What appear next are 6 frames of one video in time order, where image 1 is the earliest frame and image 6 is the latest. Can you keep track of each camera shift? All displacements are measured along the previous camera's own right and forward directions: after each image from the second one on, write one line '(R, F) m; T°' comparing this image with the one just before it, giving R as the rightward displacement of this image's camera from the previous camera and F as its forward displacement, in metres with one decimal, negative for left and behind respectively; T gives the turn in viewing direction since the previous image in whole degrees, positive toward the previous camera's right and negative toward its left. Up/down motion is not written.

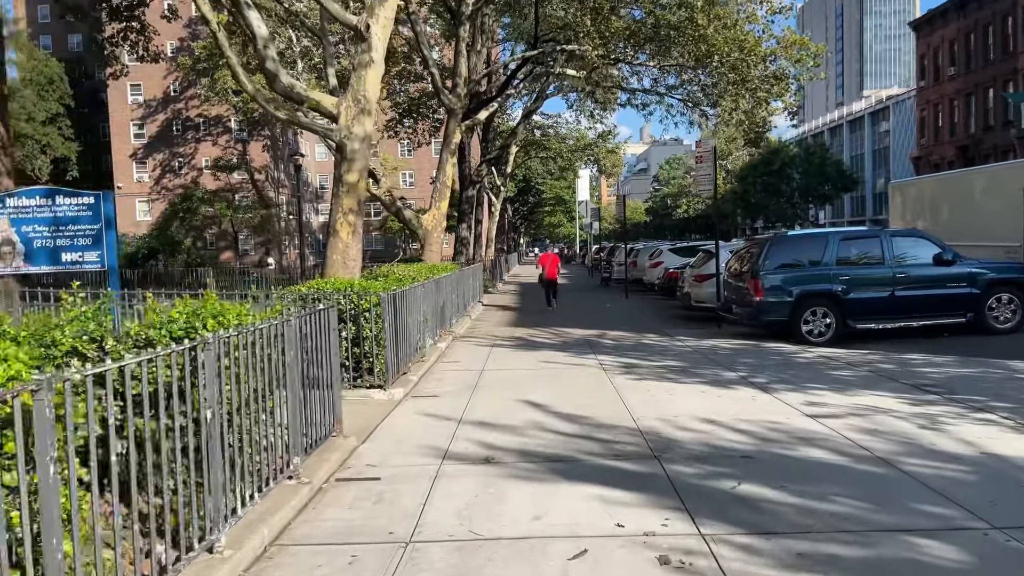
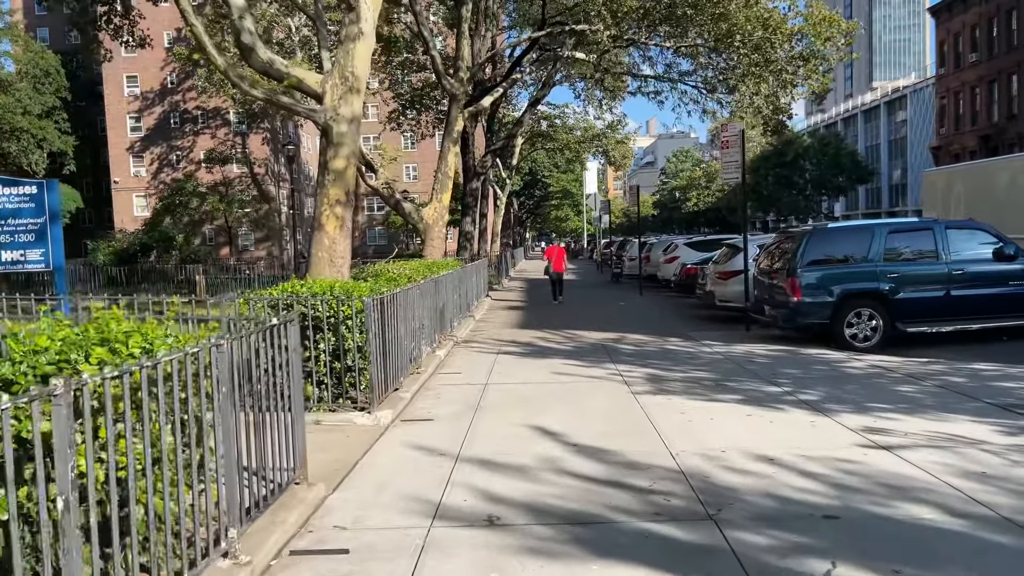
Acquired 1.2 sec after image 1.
(0.0, +1.4) m; 0°
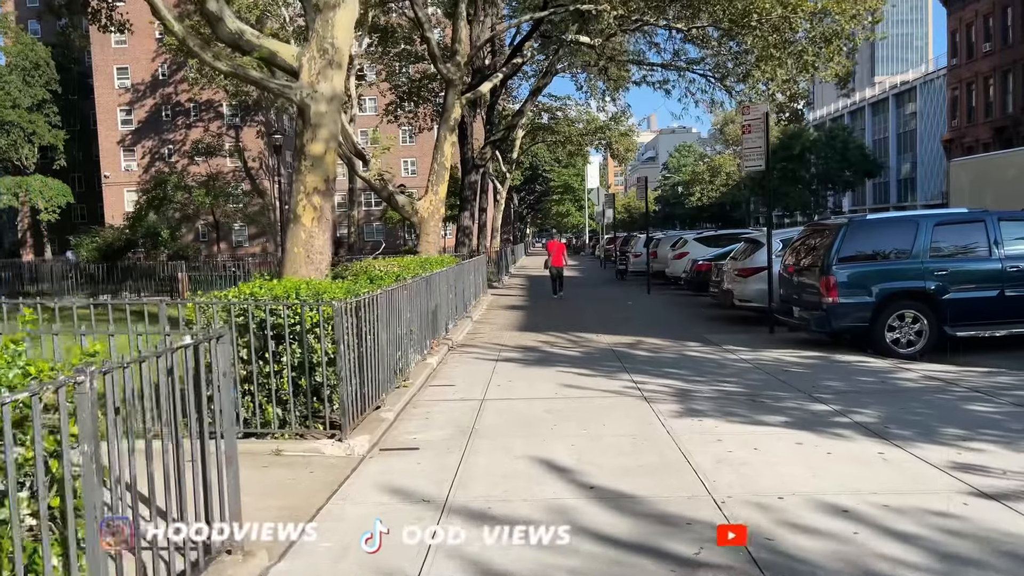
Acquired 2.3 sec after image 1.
(0.0, +1.3) m; 0°
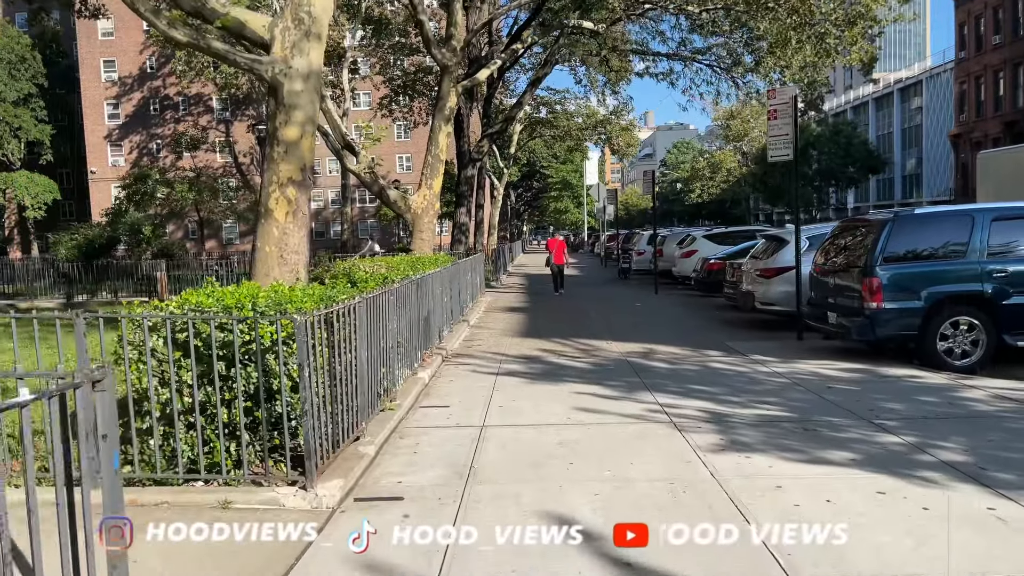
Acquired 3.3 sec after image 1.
(-0.1, +1.3) m; 0°
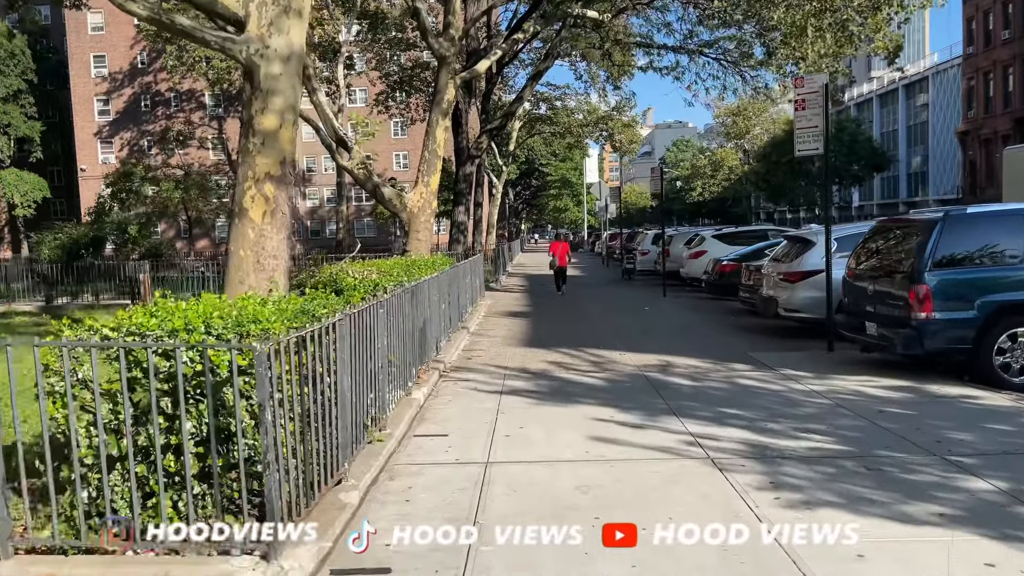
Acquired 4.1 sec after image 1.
(-0.1, +1.0) m; 0°
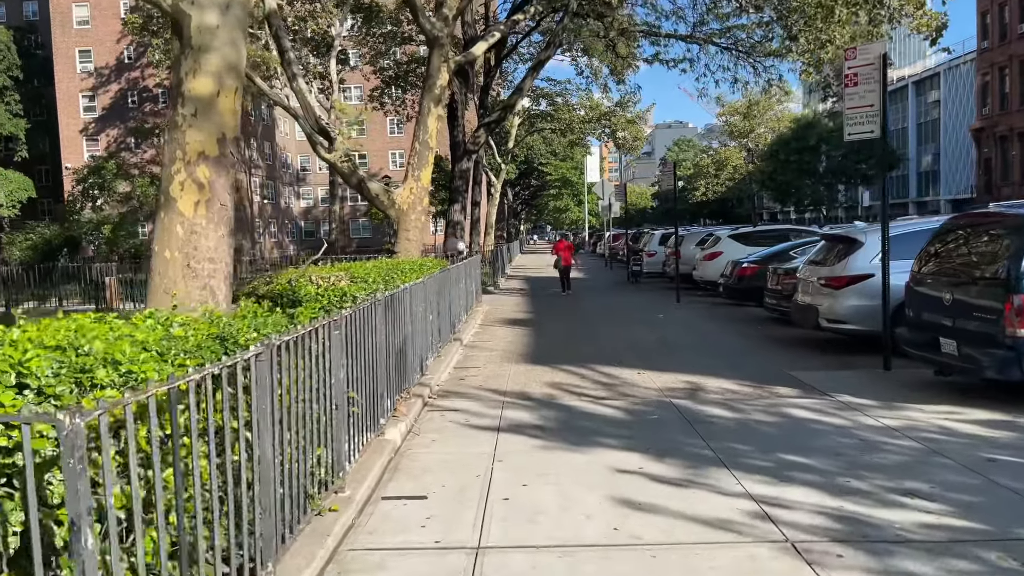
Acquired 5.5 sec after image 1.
(0.0, +1.6) m; 0°
